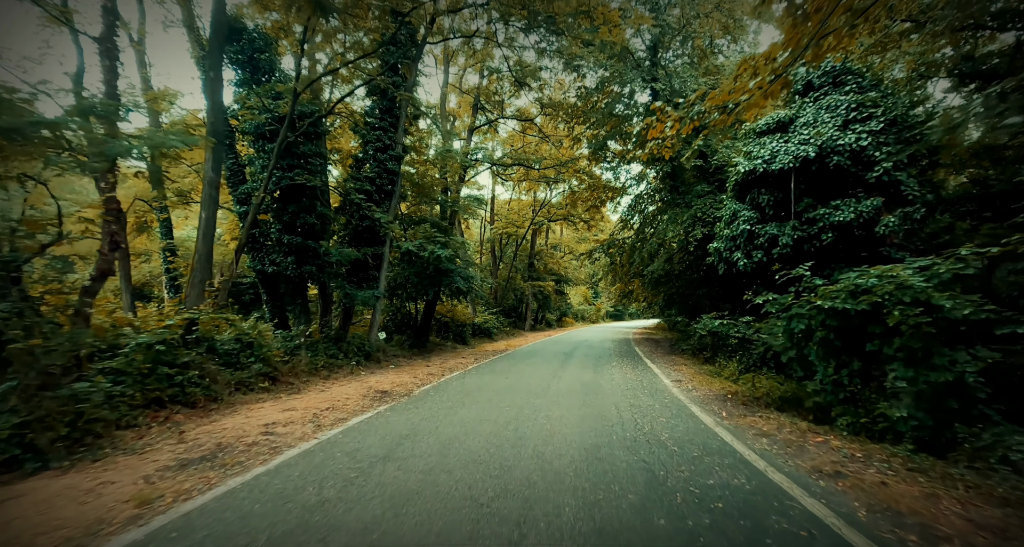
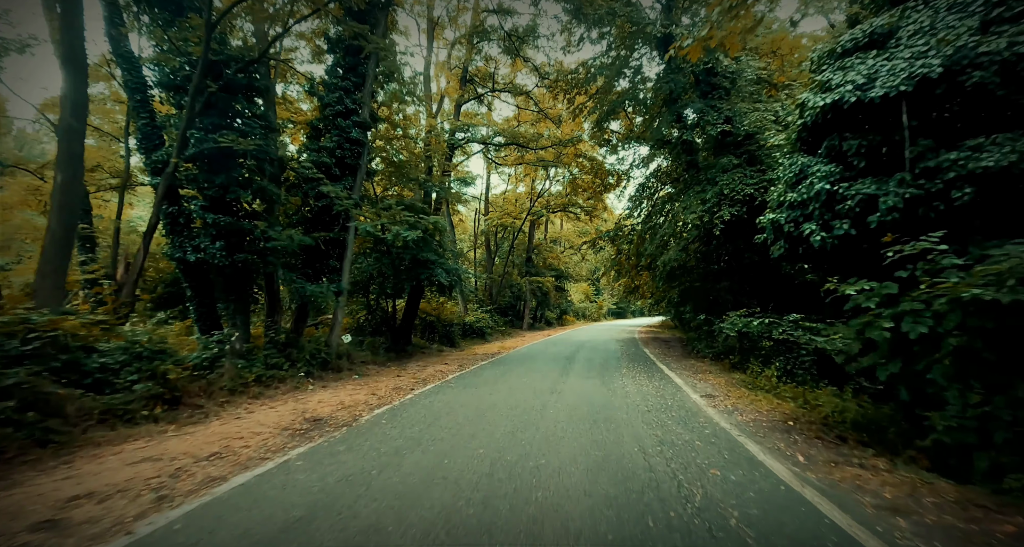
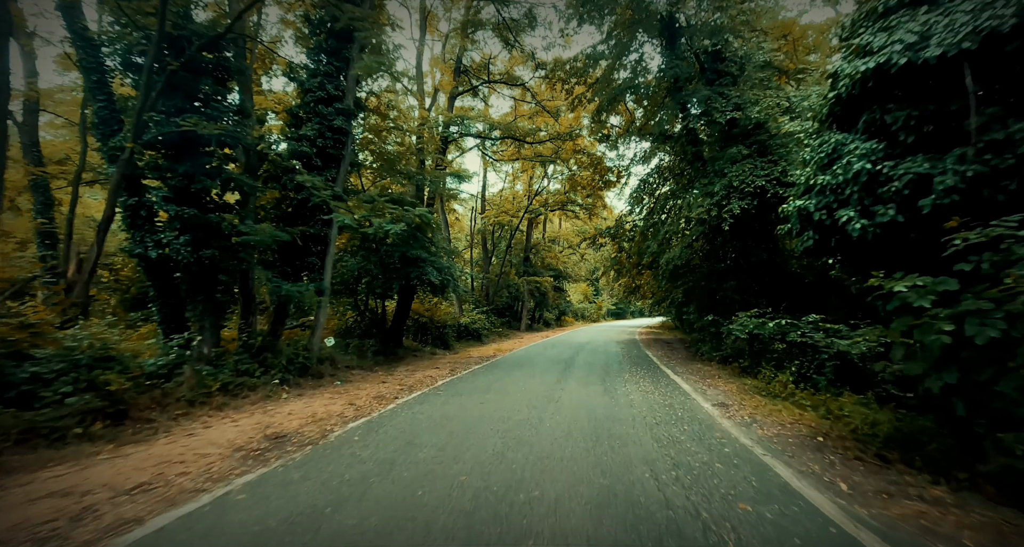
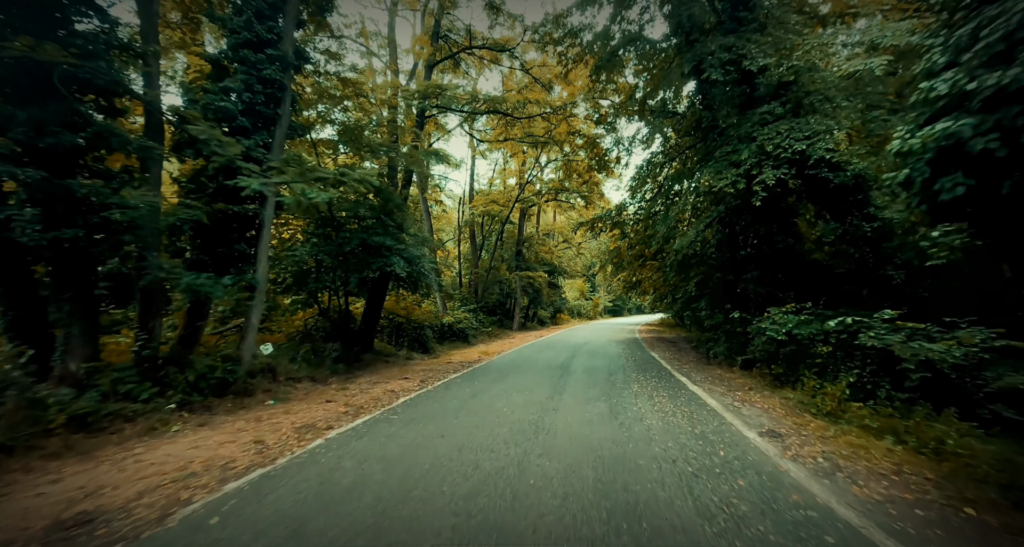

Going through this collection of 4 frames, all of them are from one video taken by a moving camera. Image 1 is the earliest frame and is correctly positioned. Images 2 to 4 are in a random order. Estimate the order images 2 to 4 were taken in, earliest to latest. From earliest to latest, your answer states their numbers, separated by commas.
2, 3, 4
